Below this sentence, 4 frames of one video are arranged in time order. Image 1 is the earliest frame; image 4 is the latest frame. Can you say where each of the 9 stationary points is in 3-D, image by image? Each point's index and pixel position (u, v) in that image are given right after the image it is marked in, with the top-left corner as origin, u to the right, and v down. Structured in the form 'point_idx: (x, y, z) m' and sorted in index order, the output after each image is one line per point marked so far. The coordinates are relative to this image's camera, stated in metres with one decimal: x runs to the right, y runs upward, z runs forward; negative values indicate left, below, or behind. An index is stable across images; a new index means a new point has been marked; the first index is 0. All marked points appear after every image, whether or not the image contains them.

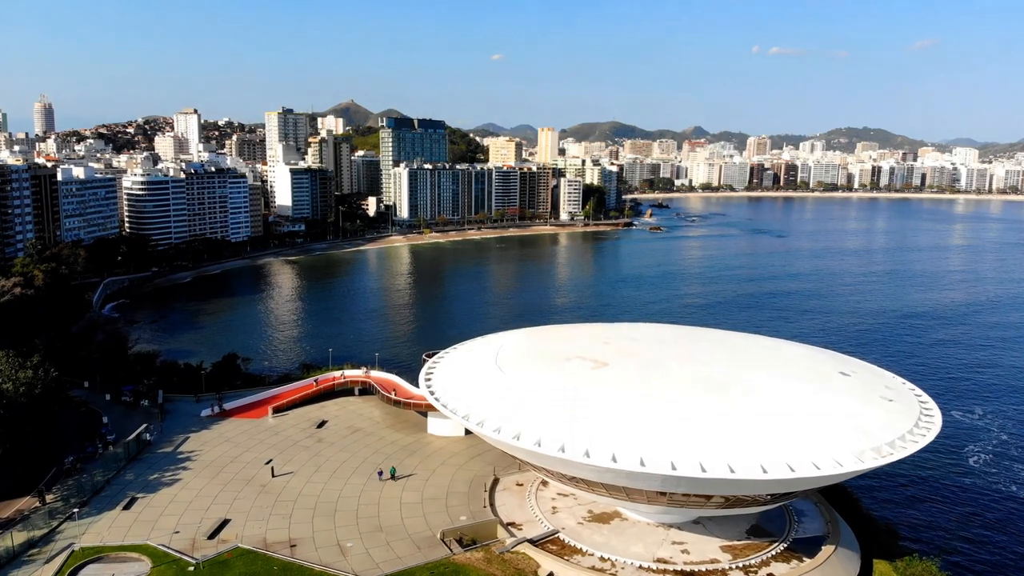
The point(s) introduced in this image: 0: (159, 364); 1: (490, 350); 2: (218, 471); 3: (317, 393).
0: (-7.9, -1.8, +16.1) m
1: (-0.3, -0.8, +9.9) m
2: (-4.3, -2.7, +10.5) m
3: (-3.5, -1.9, +13.0) m
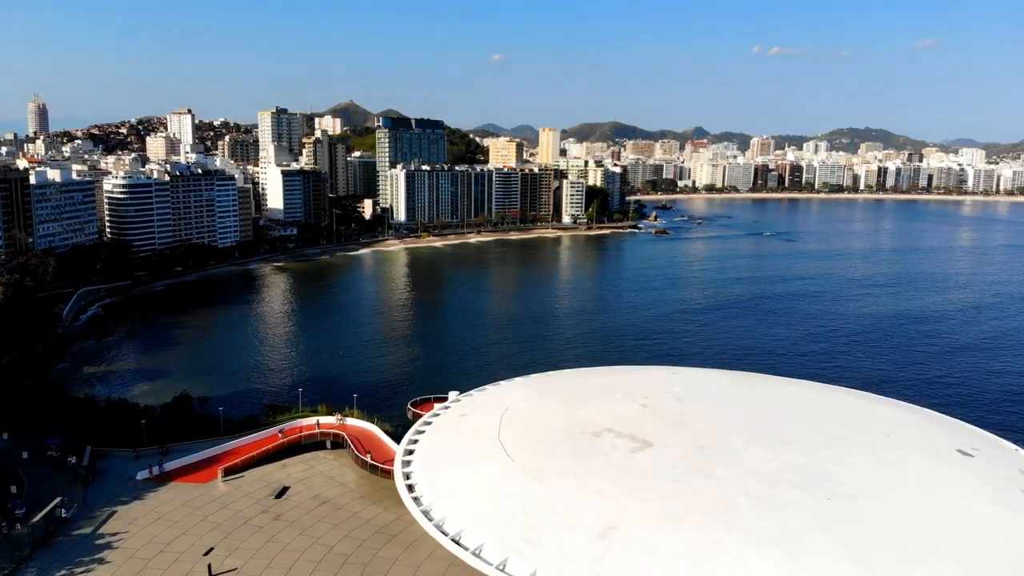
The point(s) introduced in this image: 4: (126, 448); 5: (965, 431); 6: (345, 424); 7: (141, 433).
0: (-7.8, -2.3, +13.8) m
1: (-0.3, -1.3, +7.6) m
2: (-4.2, -3.2, +8.1) m
3: (-3.5, -2.4, +10.7) m
4: (-5.9, -2.5, +11.1) m
5: (+4.7, -1.4, +7.4) m
6: (-2.7, -2.2, +11.4) m
7: (-6.0, -2.4, +11.6) m
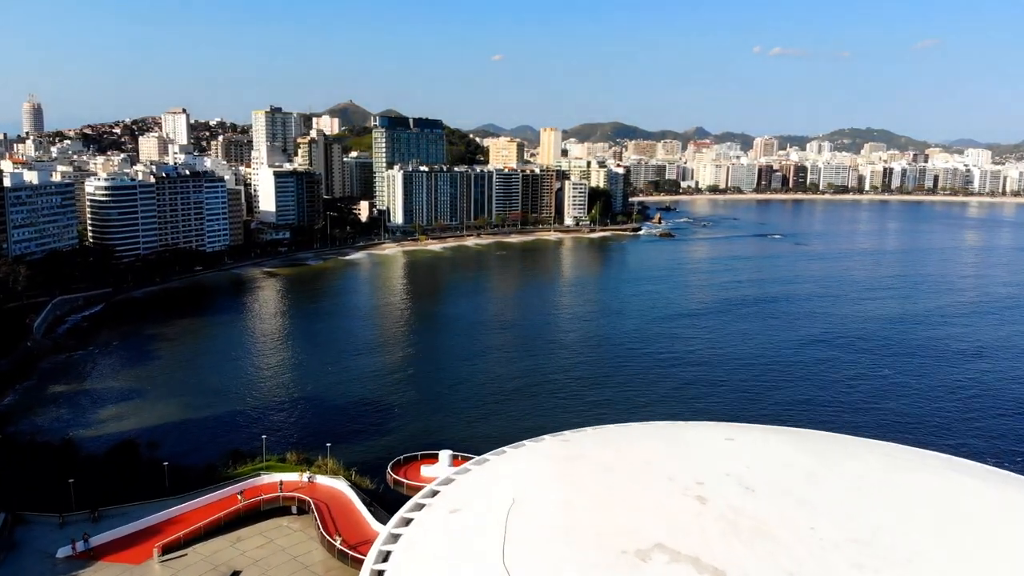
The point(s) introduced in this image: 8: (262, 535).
0: (-7.7, -2.7, +11.8) m
1: (-0.2, -1.7, +5.7) m
2: (-4.1, -3.5, +6.2) m
3: (-3.4, -2.8, +8.7) m
4: (-5.8, -2.9, +9.1) m
5: (+4.7, -1.8, +5.4) m
6: (-2.6, -2.6, +9.5) m
7: (-5.9, -2.8, +9.7) m
8: (-3.0, -2.9, +8.6) m
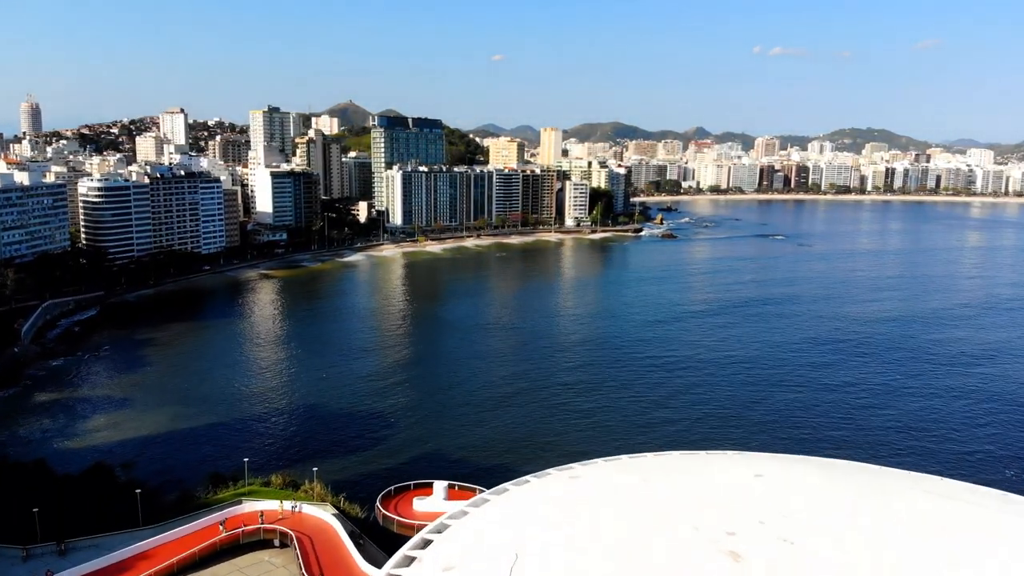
0: (-7.7, -2.8, +11.1) m
1: (-0.2, -1.9, +4.9) m
2: (-4.1, -3.7, +5.4) m
3: (-3.4, -2.9, +8.0) m
4: (-5.8, -3.0, +8.4) m
5: (+4.7, -2.0, +4.7) m
6: (-2.6, -2.7, +8.7) m
7: (-5.9, -2.9, +8.9) m
8: (-3.0, -3.1, +7.8) m
